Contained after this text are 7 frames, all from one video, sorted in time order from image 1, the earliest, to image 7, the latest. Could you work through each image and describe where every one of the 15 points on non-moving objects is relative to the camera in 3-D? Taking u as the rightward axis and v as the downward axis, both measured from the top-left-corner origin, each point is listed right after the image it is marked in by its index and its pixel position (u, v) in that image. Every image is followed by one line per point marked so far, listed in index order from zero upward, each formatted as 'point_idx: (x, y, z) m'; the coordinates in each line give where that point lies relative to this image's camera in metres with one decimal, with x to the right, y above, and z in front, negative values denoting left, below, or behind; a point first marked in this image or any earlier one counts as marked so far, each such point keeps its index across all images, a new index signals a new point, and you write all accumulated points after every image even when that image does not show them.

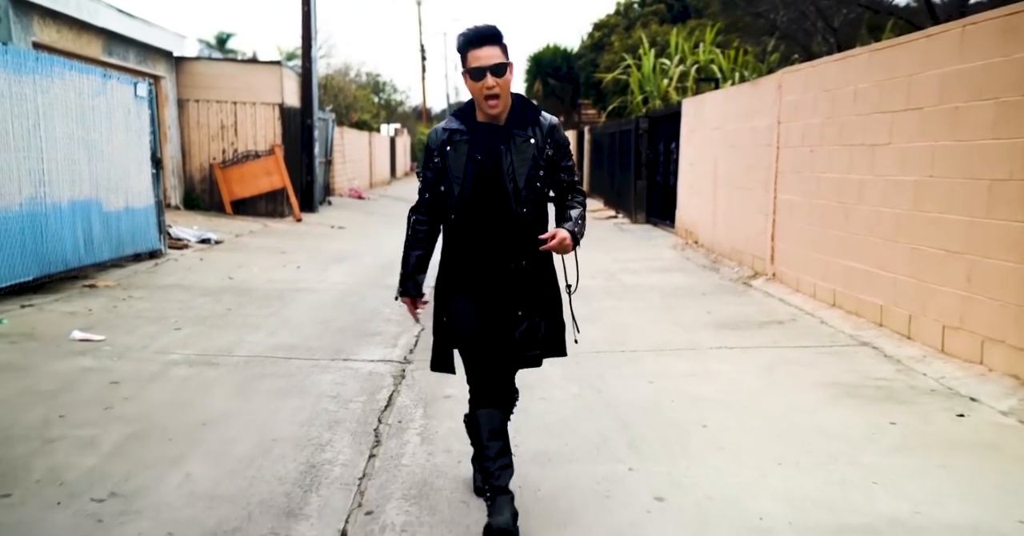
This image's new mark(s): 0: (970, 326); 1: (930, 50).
0: (+2.6, -0.3, +4.9) m
1: (+2.6, +1.4, +5.4) m
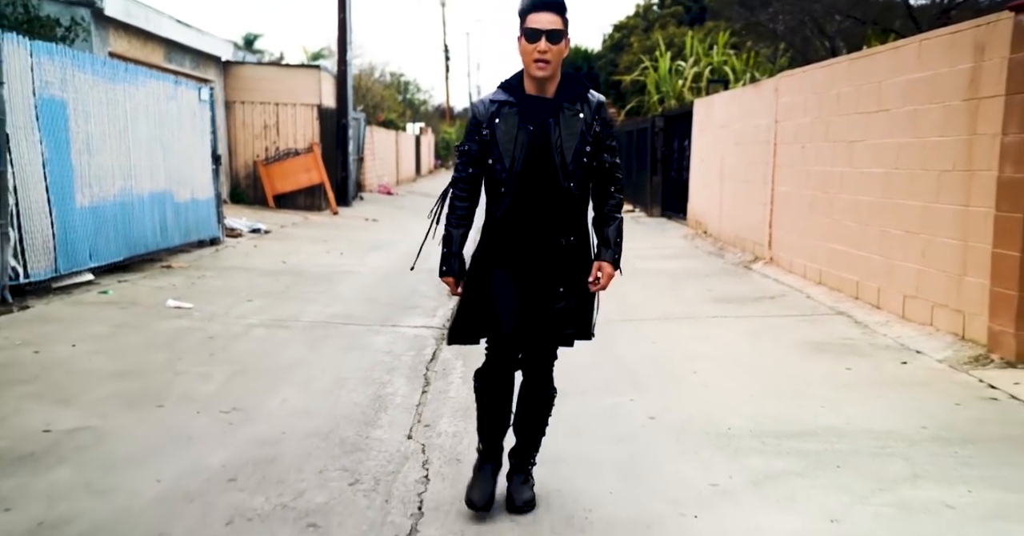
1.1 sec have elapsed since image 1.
0: (+2.8, -0.2, +5.8) m
1: (+2.8, +1.5, +6.3) m
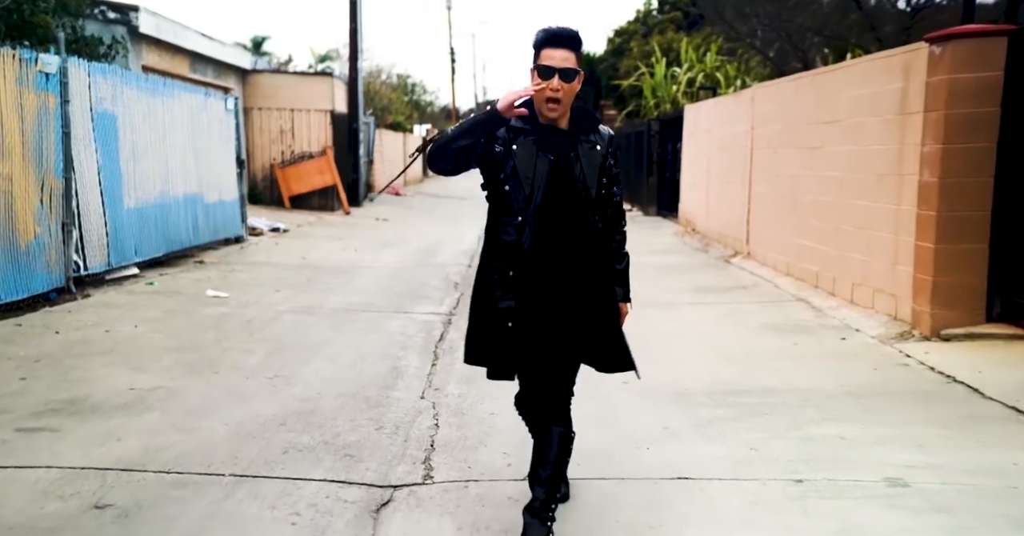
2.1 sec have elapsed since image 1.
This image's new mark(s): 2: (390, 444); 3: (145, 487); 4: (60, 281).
0: (+2.7, -0.1, +6.7) m
1: (+2.8, +1.6, +7.2) m
2: (-0.6, -0.9, +4.2) m
3: (-1.4, -0.9, +3.4) m
4: (-3.6, -0.1, +6.9) m
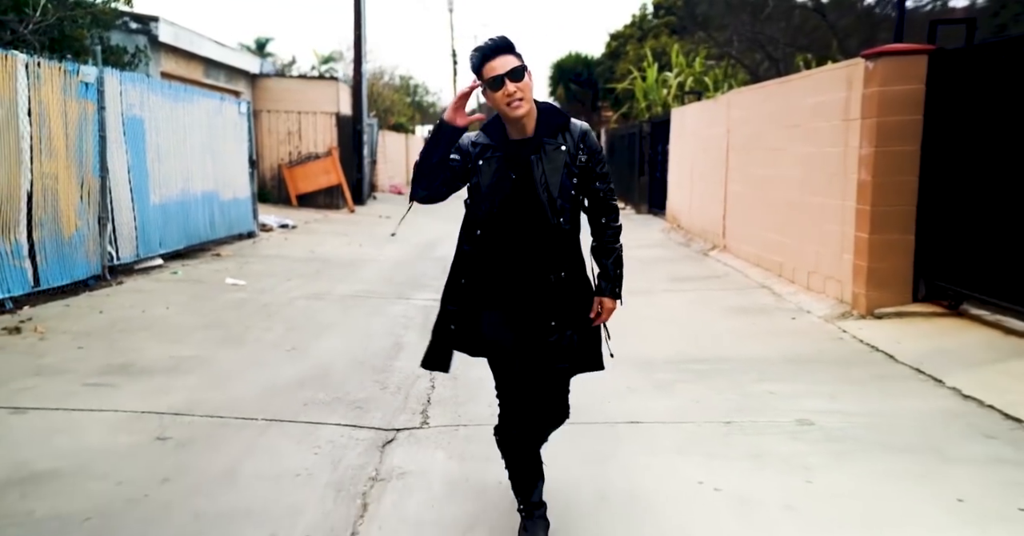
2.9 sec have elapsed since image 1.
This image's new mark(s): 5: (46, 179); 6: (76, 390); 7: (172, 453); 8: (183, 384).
0: (+2.6, 0.0, +7.5) m
1: (+2.7, +1.7, +8.0) m
2: (-0.7, -0.8, +5.0) m
3: (-1.5, -0.8, +4.2) m
4: (-3.7, 0.0, +7.7) m
5: (-3.7, +0.7, +6.9) m
6: (-2.3, -0.6, +4.5) m
7: (-1.5, -0.8, +3.8) m
8: (-1.9, -0.7, +4.9) m
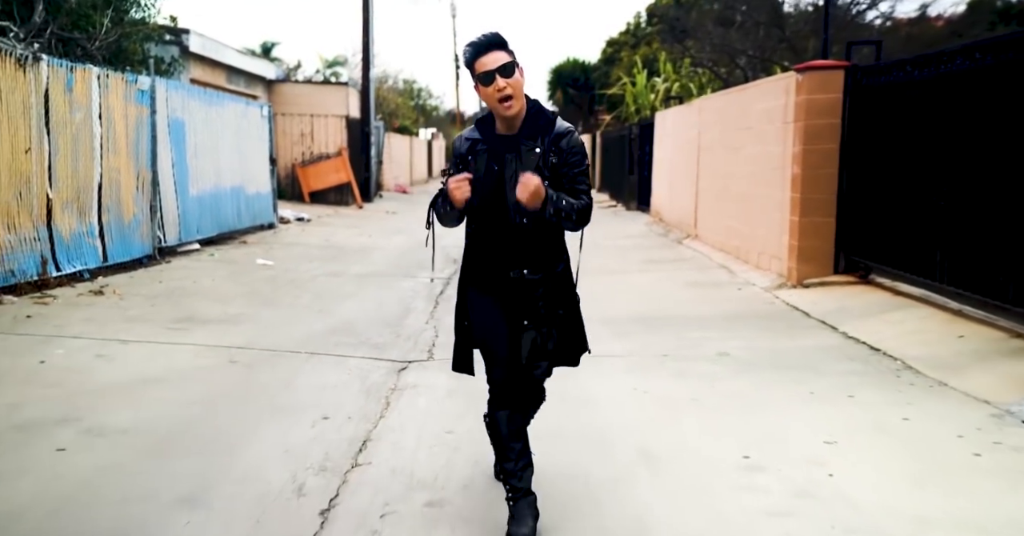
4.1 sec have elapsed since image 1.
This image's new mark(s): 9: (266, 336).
0: (+2.6, +0.2, +8.8) m
1: (+2.6, +1.9, +9.3) m
2: (-0.8, -0.6, +6.3) m
3: (-1.6, -0.6, +5.5) m
4: (-3.8, +0.2, +9.0) m
5: (-3.8, +0.9, +8.2) m
6: (-2.4, -0.4, +5.8) m
7: (-1.6, -0.6, +5.1) m
8: (-2.0, -0.4, +6.2) m
9: (-1.7, -0.5, +6.1) m
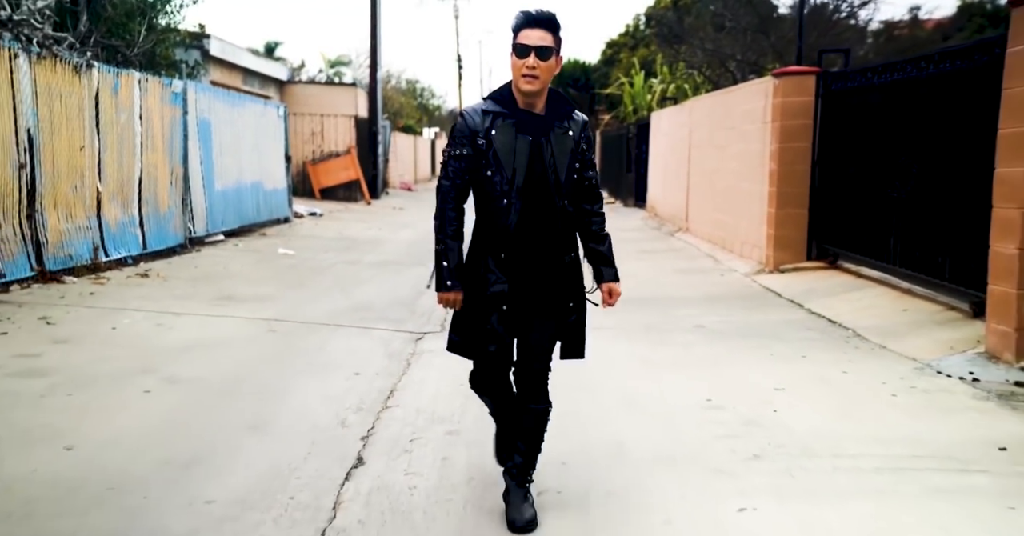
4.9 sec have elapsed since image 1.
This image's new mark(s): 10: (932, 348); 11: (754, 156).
0: (+2.6, +0.3, +9.5) m
1: (+2.7, +2.0, +10.1) m
2: (-0.7, -0.4, +7.1) m
3: (-1.6, -0.4, +6.3) m
4: (-3.7, +0.3, +9.8) m
5: (-3.7, +1.0, +9.0) m
6: (-2.4, -0.3, +6.6) m
7: (-1.6, -0.5, +5.9) m
8: (-1.9, -0.3, +7.0) m
9: (-1.7, -0.4, +6.9) m
10: (+2.4, -0.5, +5.0) m
11: (+2.6, +1.2, +9.5) m
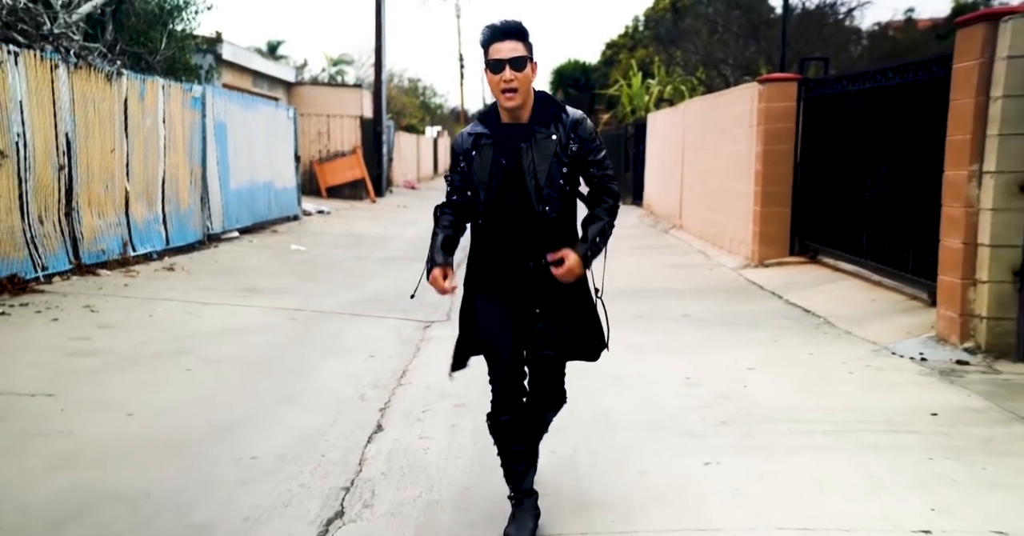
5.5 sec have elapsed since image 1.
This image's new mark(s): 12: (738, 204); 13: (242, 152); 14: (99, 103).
0: (+2.6, +0.4, +10.1) m
1: (+2.7, +2.0, +10.6) m
2: (-0.7, -0.4, +7.6) m
3: (-1.6, -0.4, +6.8) m
4: (-3.7, +0.4, +10.4) m
5: (-3.7, +1.1, +9.5) m
6: (-2.4, -0.2, +7.2) m
7: (-1.6, -0.4, +6.5) m
8: (-1.9, -0.3, +7.6) m
9: (-1.7, -0.3, +7.5) m
10: (+2.4, -0.4, +5.6) m
11: (+2.6, +1.3, +10.0) m
12: (+2.6, +0.7, +10.1) m
13: (-3.8, +1.7, +12.3) m
14: (-3.7, +1.5, +7.9) m
